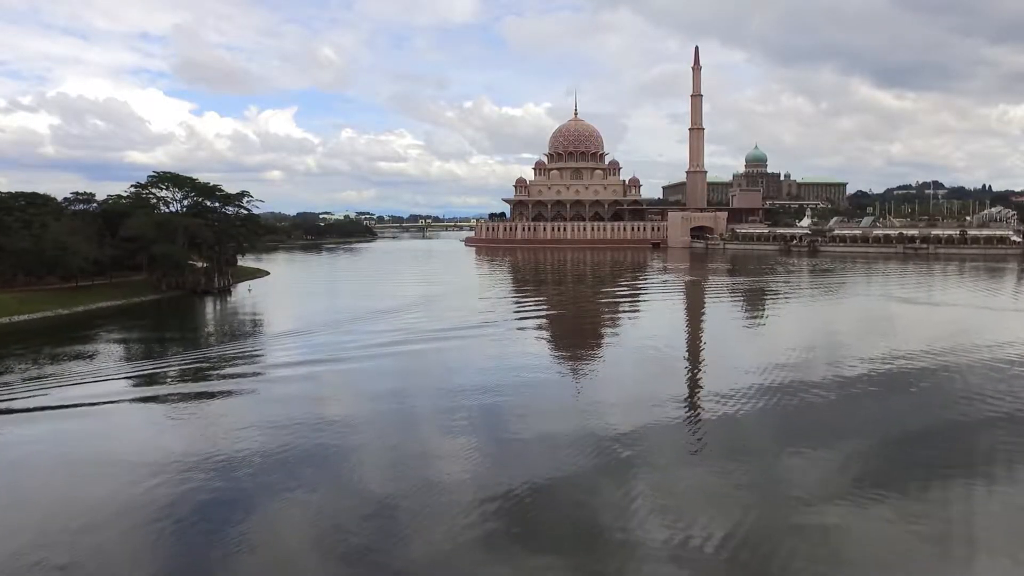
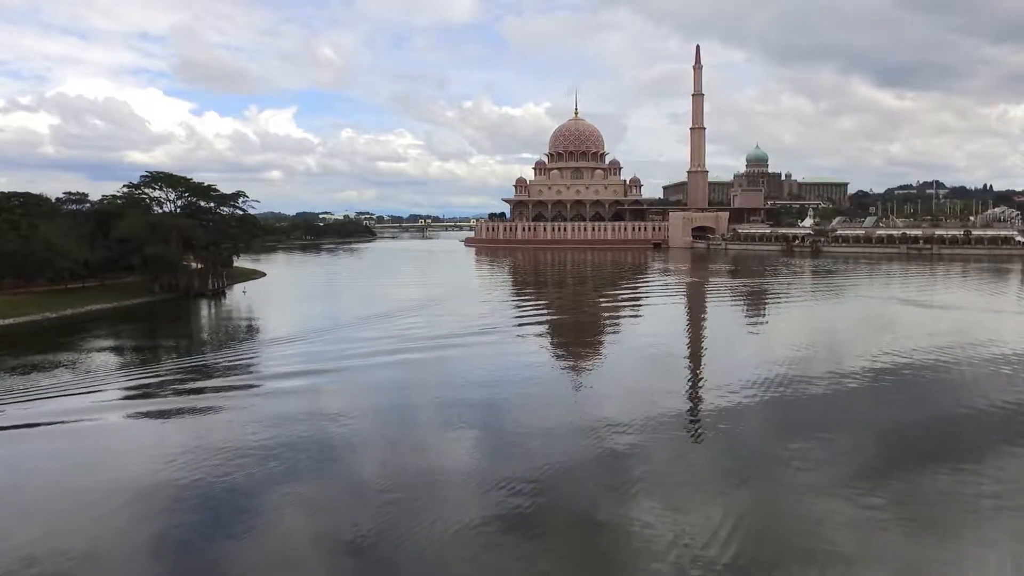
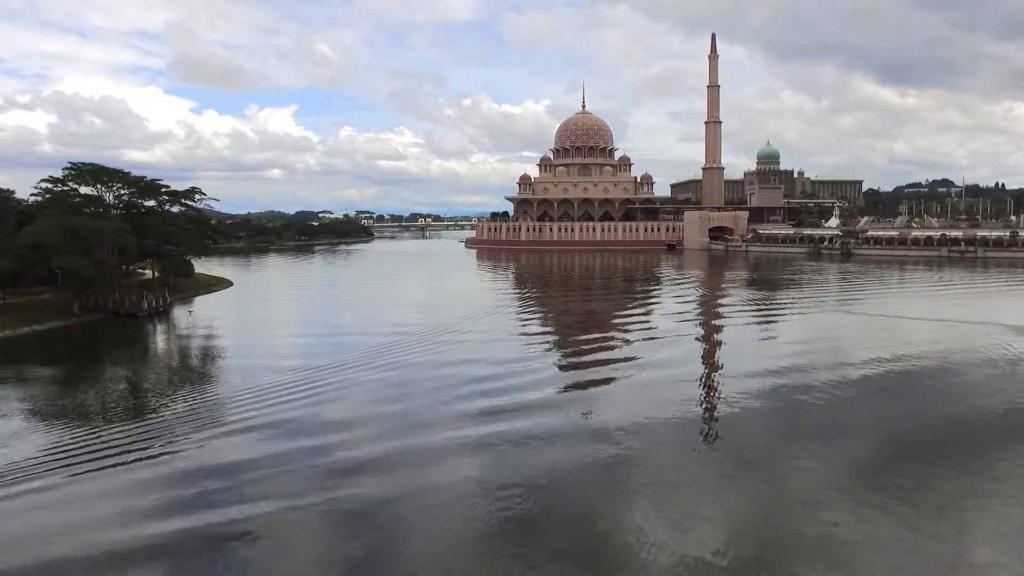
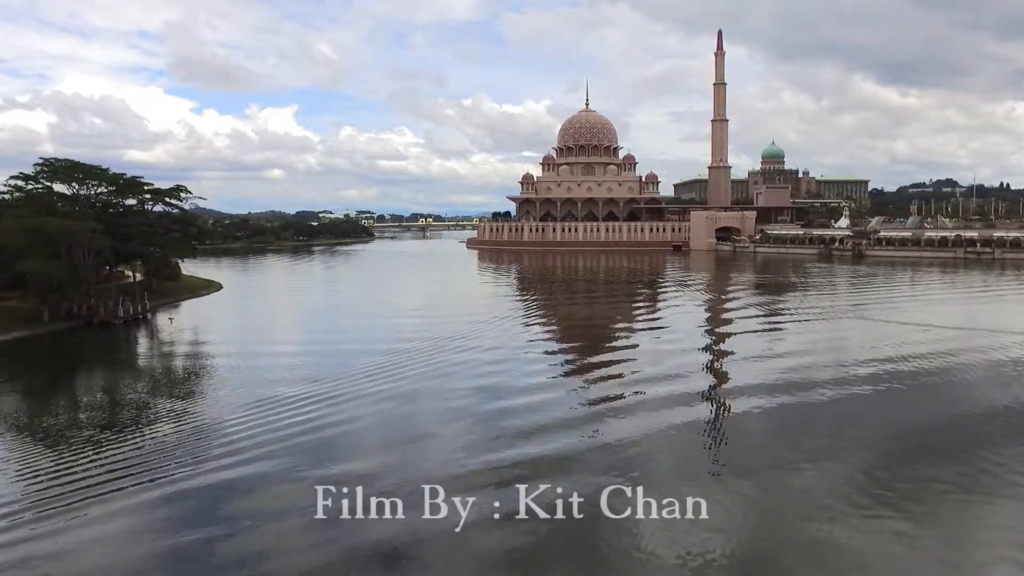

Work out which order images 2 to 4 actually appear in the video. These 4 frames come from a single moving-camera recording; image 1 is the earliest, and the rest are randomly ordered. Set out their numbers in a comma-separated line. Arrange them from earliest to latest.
2, 3, 4
